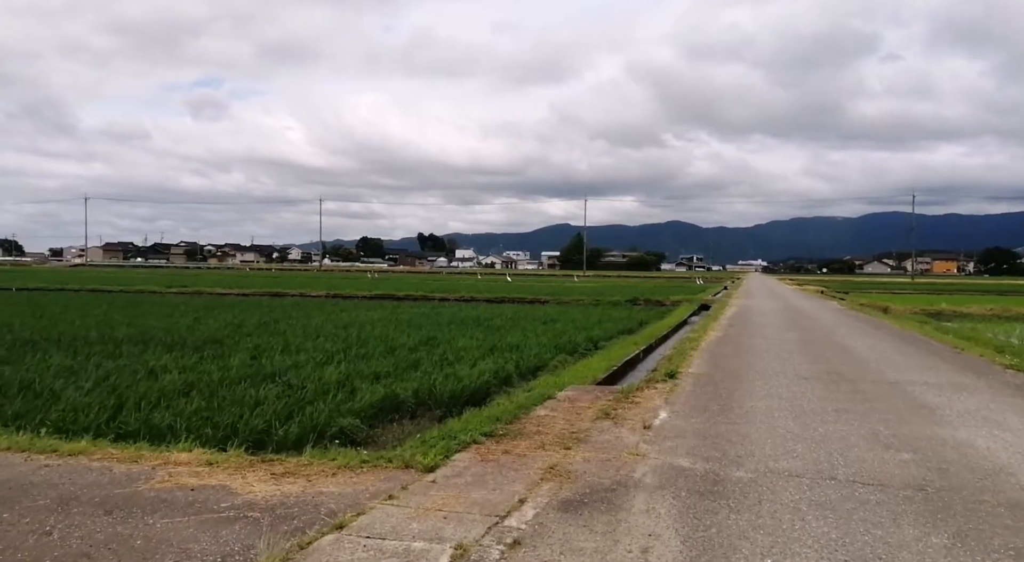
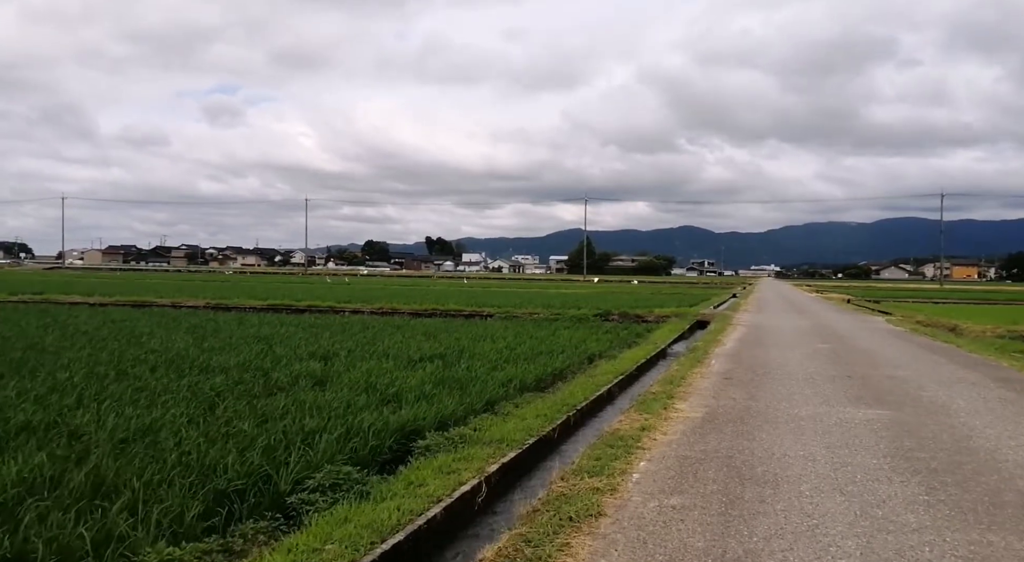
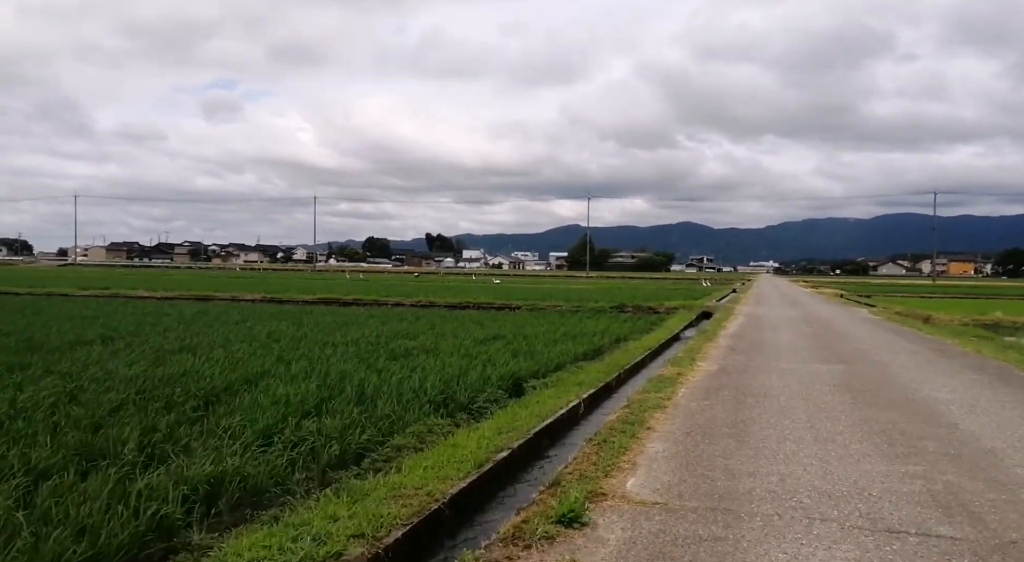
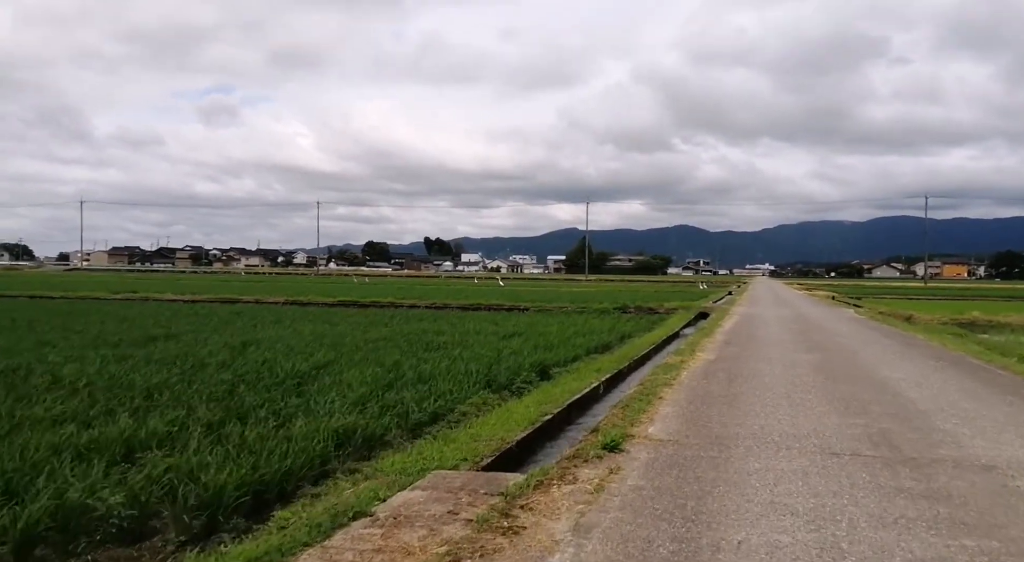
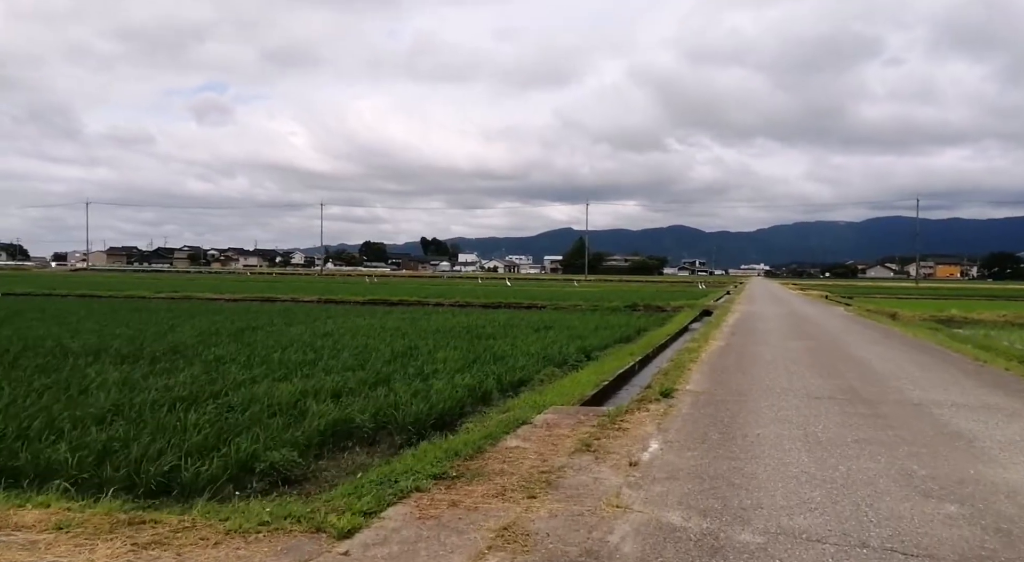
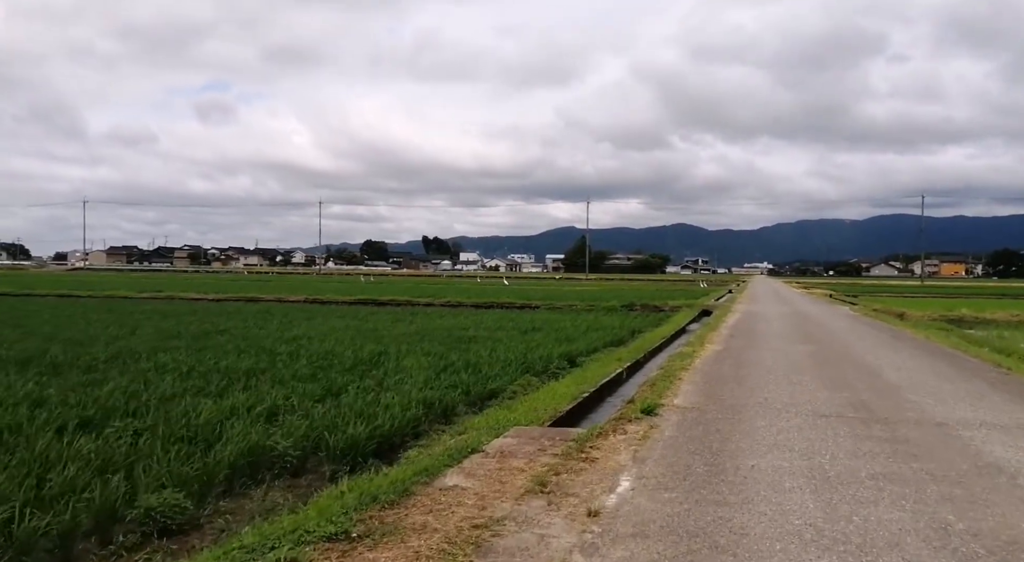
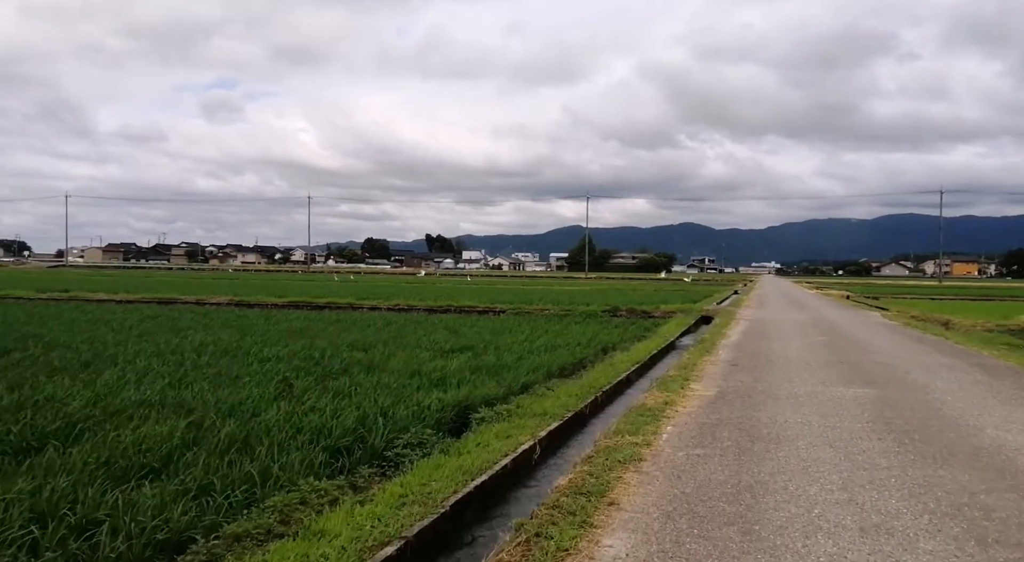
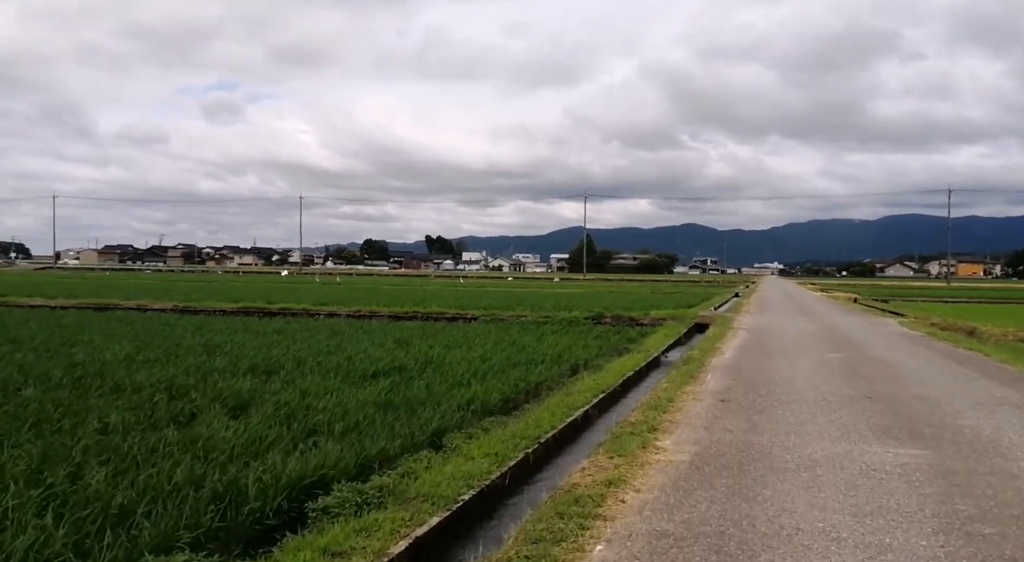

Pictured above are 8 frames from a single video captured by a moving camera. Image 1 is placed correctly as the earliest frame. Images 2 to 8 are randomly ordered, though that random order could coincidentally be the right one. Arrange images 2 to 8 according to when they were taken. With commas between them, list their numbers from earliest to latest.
5, 6, 4, 3, 7, 2, 8
